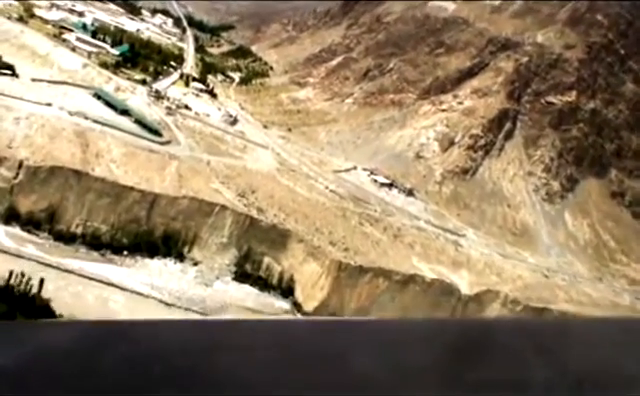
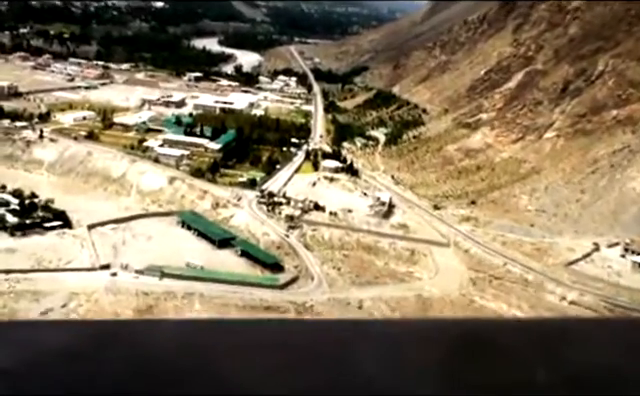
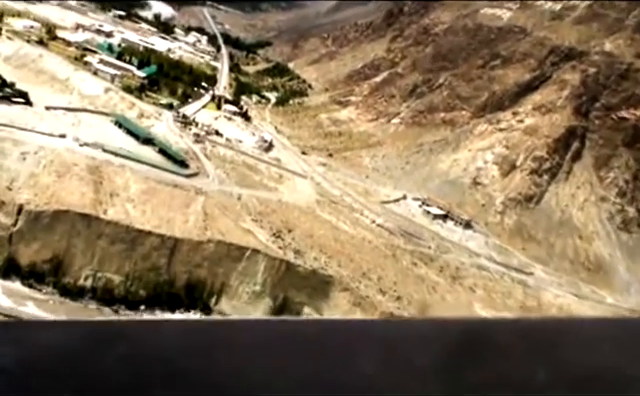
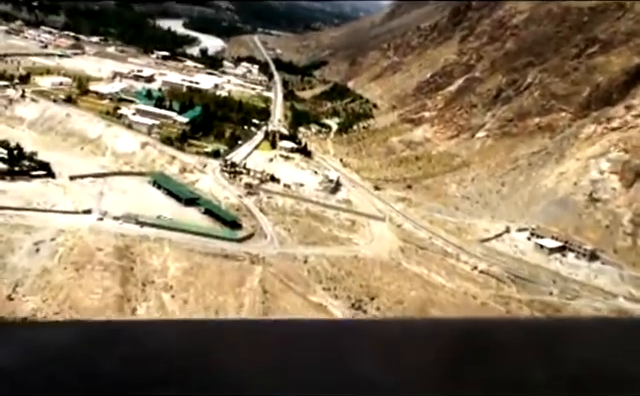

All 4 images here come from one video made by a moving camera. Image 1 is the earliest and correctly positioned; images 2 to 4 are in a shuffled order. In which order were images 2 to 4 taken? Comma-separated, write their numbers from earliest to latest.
3, 4, 2
